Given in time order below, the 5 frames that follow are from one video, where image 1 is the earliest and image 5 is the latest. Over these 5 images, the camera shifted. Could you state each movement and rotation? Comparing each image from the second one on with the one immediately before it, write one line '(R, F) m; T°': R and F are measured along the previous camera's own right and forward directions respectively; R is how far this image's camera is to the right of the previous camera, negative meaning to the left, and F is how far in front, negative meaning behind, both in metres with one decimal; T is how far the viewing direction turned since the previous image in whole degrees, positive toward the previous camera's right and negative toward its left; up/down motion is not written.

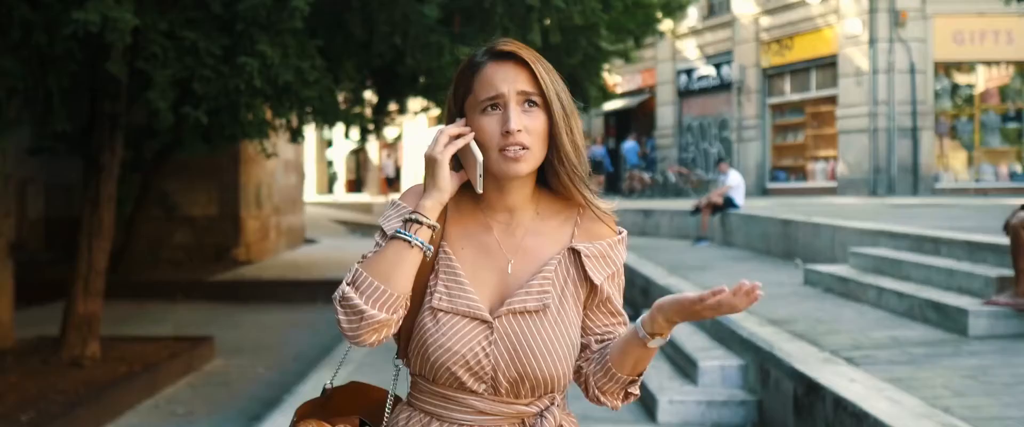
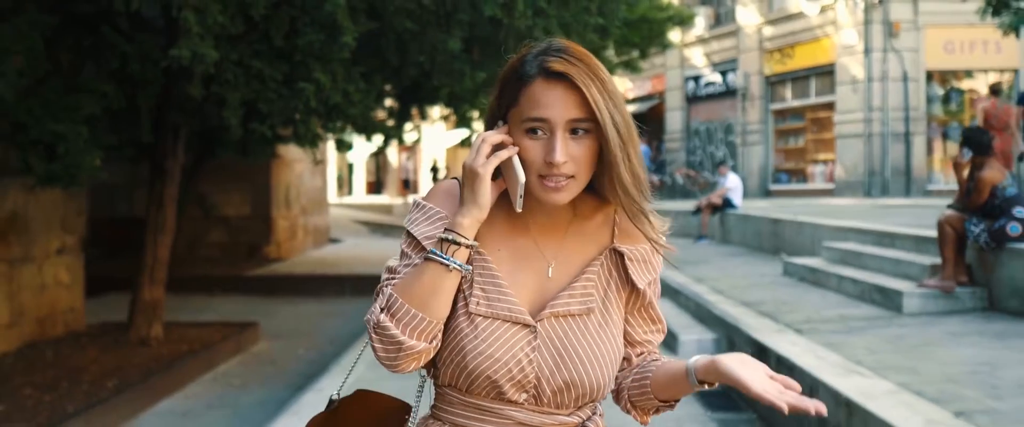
(0.0, -1.1) m; -1°
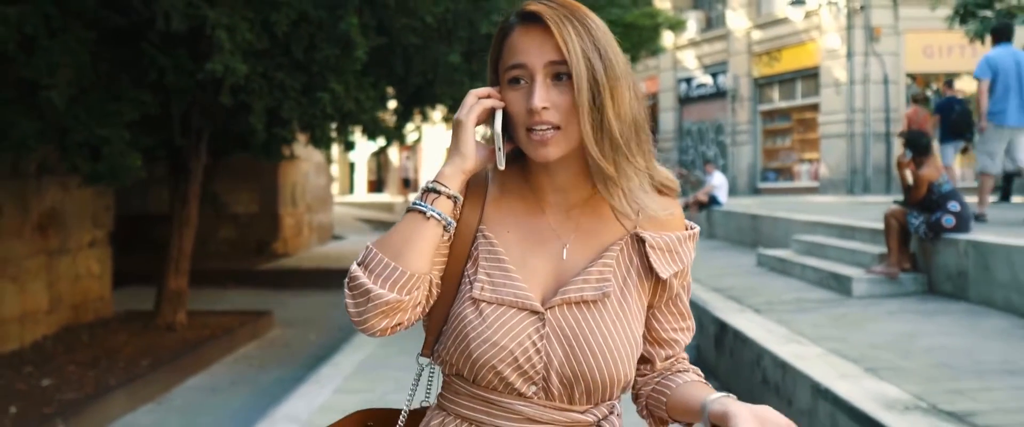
(0.0, -0.8) m; 0°
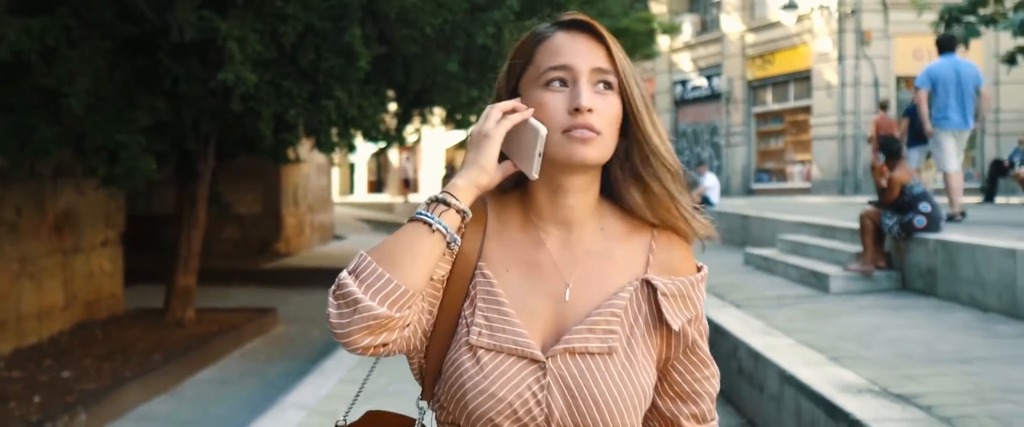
(0.0, -0.4) m; 0°
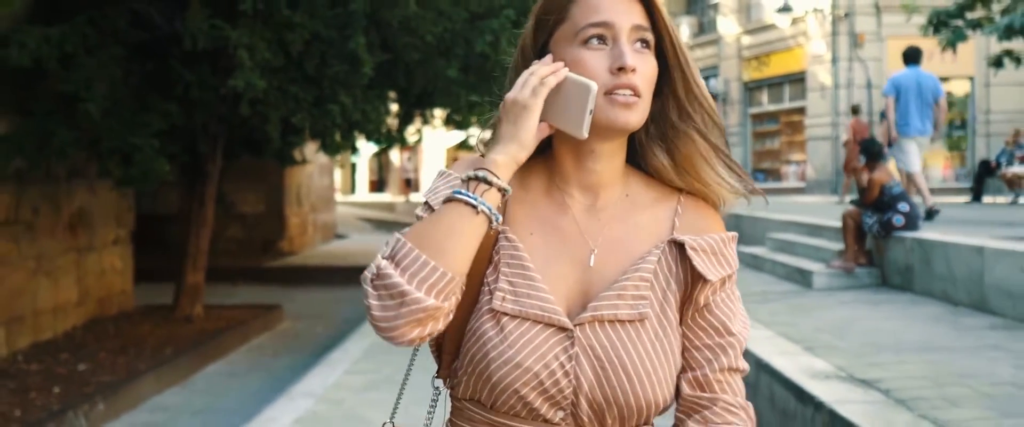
(0.0, -0.3) m; 0°
